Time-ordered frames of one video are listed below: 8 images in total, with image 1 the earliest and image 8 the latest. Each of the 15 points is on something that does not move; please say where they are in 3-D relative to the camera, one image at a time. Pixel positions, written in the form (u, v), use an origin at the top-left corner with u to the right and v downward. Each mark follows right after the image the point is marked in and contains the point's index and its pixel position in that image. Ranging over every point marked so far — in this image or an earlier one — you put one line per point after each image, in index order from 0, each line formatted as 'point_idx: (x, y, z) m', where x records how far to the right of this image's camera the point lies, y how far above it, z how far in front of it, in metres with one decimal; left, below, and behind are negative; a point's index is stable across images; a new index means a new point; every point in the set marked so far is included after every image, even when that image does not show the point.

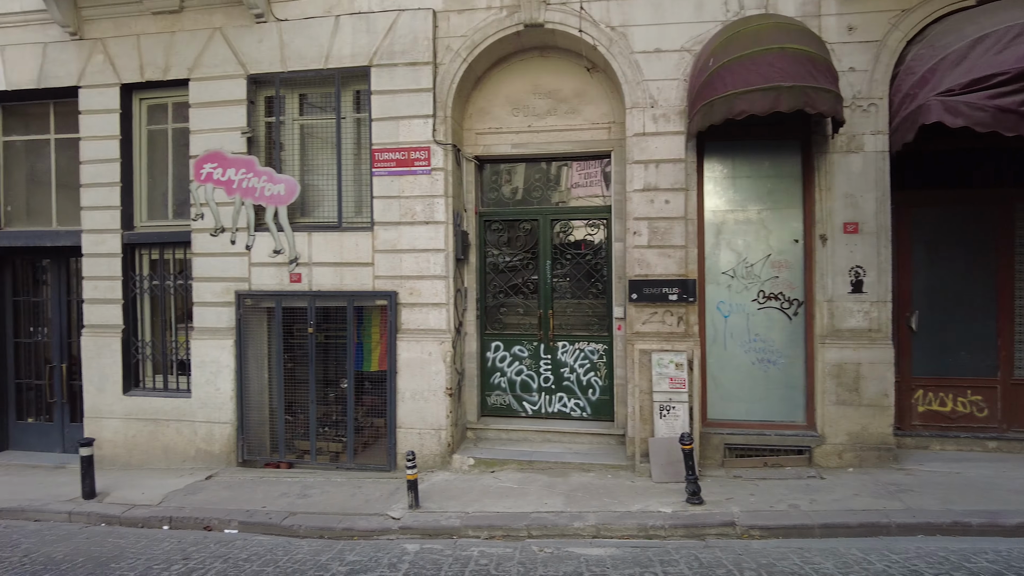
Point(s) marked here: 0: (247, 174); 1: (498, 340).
0: (-2.9, +1.2, +7.3) m
1: (-0.2, -0.6, +7.5) m
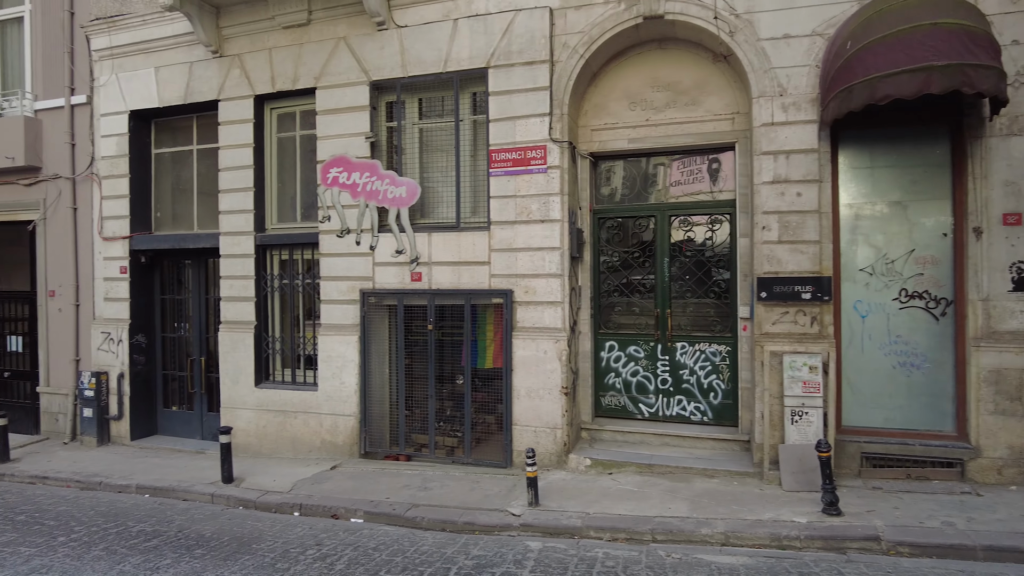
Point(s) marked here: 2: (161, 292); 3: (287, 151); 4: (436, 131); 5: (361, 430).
0: (-1.6, +1.3, +7.6) m
1: (+1.1, -0.6, +7.4) m
2: (-5.0, -0.1, +9.5) m
3: (-2.8, +1.7, +8.4) m
4: (-0.8, +1.8, +7.6) m
5: (-1.7, -1.6, +7.7) m
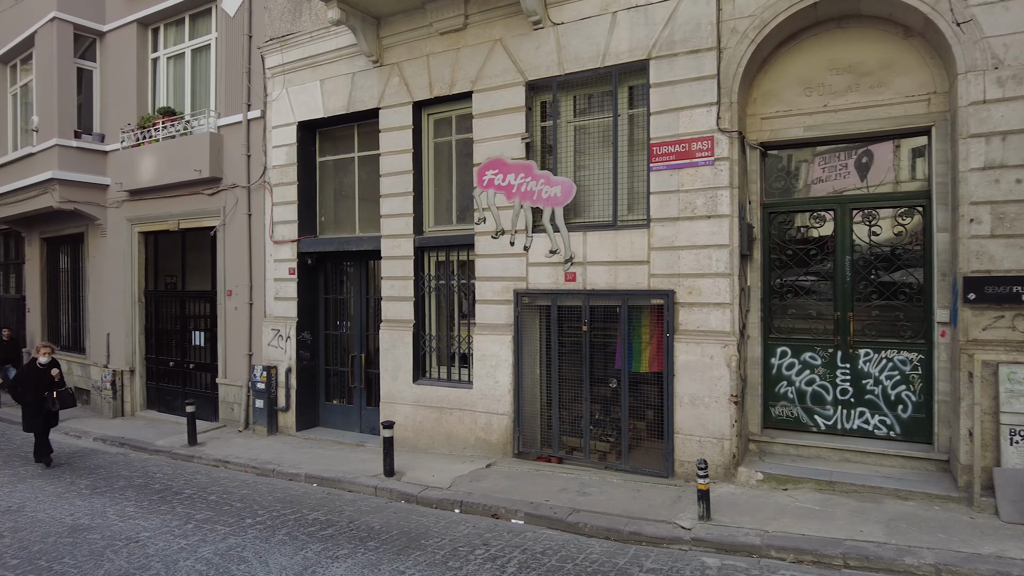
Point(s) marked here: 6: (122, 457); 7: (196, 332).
0: (+0.2, +1.2, +7.6) m
1: (+2.8, -0.6, +6.8) m
2: (-2.8, -0.1, +10.1) m
3: (-0.9, +1.7, +8.6) m
4: (+0.9, +1.8, +7.4) m
5: (0.0, -1.6, +7.7) m
6: (-5.3, -2.3, +9.2) m
7: (-5.4, -0.8, +11.5) m
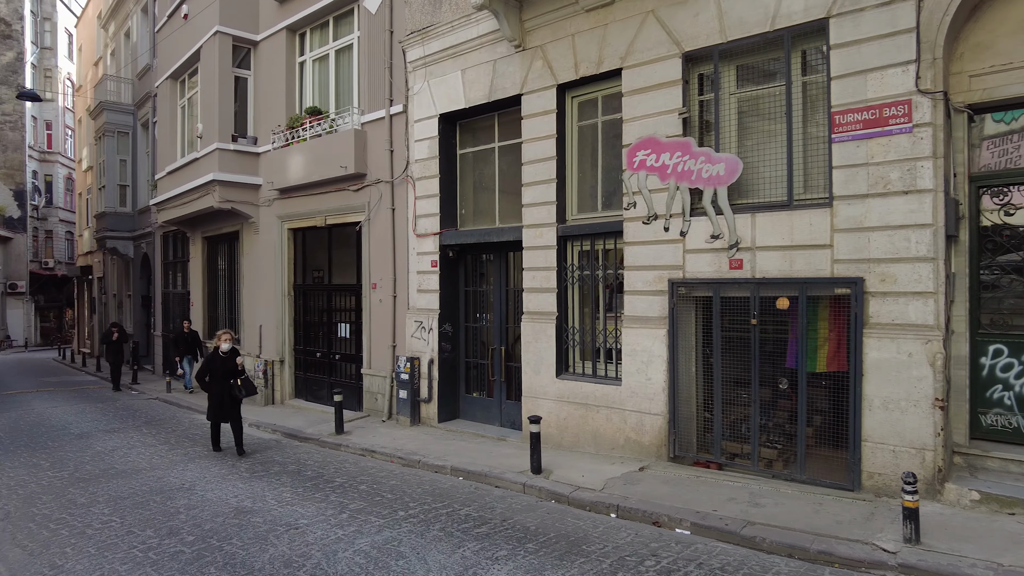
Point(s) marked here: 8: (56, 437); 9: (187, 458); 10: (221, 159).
0: (+1.8, +1.4, +7.0) m
1: (+4.2, -0.5, +5.8) m
2: (-0.7, +0.1, +9.9) m
3: (+0.9, +1.8, +8.1) m
4: (+2.5, +1.9, +6.7) m
5: (+1.7, -1.5, +7.1) m
6: (-3.3, -2.2, +9.6) m
7: (-3.0, -0.6, +11.9) m
8: (-6.9, -2.2, +10.1) m
9: (-4.0, -2.1, +8.4) m
10: (-5.6, +2.5, +12.9) m
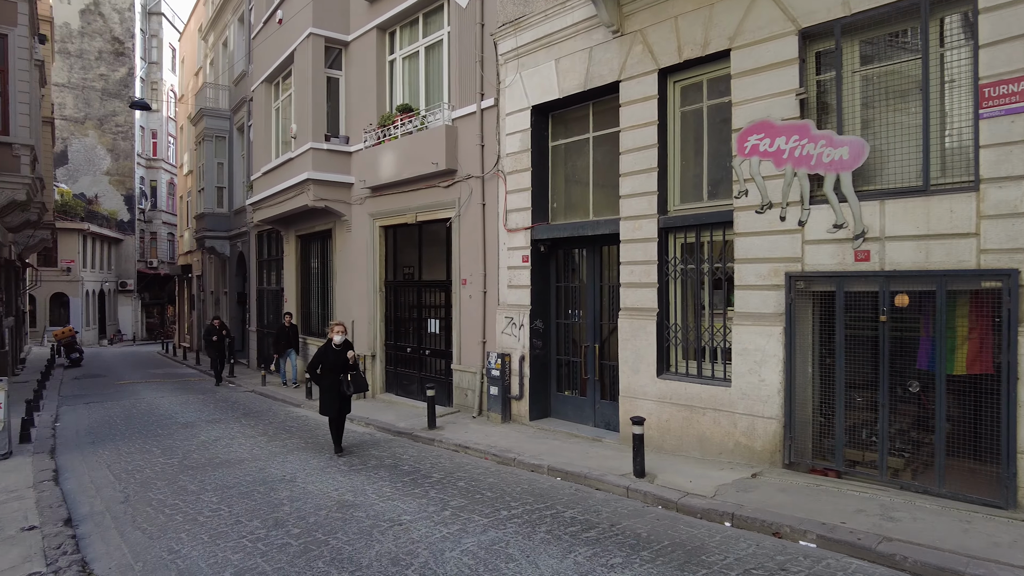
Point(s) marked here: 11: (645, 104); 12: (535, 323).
0: (+2.8, +1.4, +6.5) m
1: (+5.1, -0.4, +5.0) m
2: (+0.7, +0.1, +9.7) m
3: (+2.1, +1.9, +7.7) m
4: (+3.4, +1.9, +6.1) m
5: (+2.7, -1.5, +6.6) m
6: (-2.0, -2.1, +9.6) m
7: (-1.4, -0.6, +11.9) m
8: (-5.5, -2.2, +10.6) m
9: (-2.9, -2.1, +8.5) m
10: (-3.9, +2.5, +13.2) m
11: (+1.6, +2.2, +7.9) m
12: (+0.3, -0.5, +9.5) m
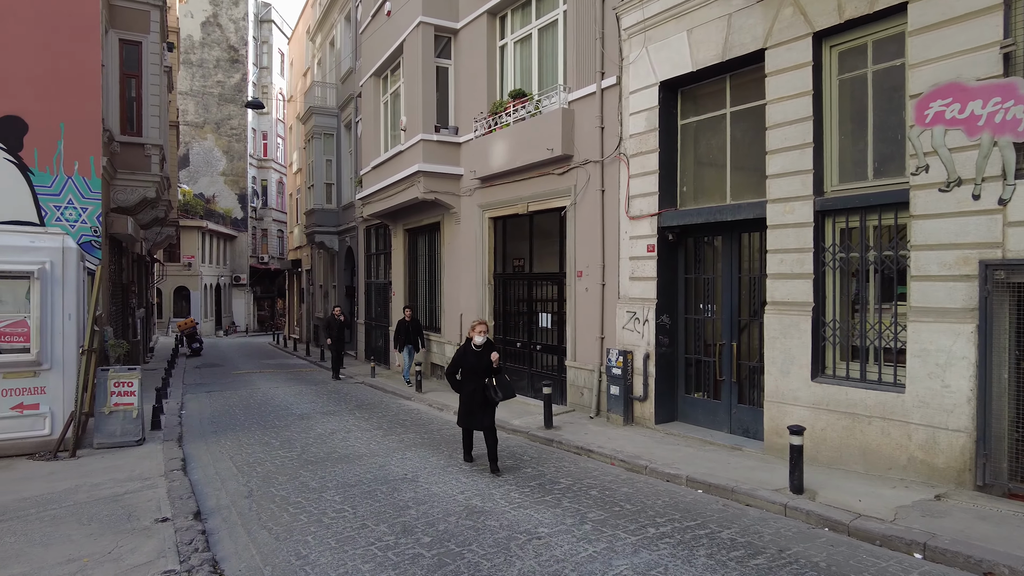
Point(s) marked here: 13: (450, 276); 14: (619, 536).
0: (+4.0, +1.5, +5.4) m
1: (+6.1, -0.4, +3.7) m
2: (+2.3, +0.2, +8.9) m
3: (+3.5, +2.0, +6.8) m
4: (+4.6, +2.0, +5.0) m
5: (+3.9, -1.4, +5.6) m
6: (-0.4, -2.0, +9.2) m
7: (+0.5, -0.5, +11.4) m
8: (-3.6, -2.0, +10.7) m
9: (-1.3, -1.9, +8.3) m
10: (-1.7, +2.7, +13.0) m
11: (+3.0, +2.2, +7.0) m
12: (+2.0, -0.4, +8.8) m
13: (-1.3, +0.2, +14.0) m
14: (+0.8, -1.8, +4.8) m
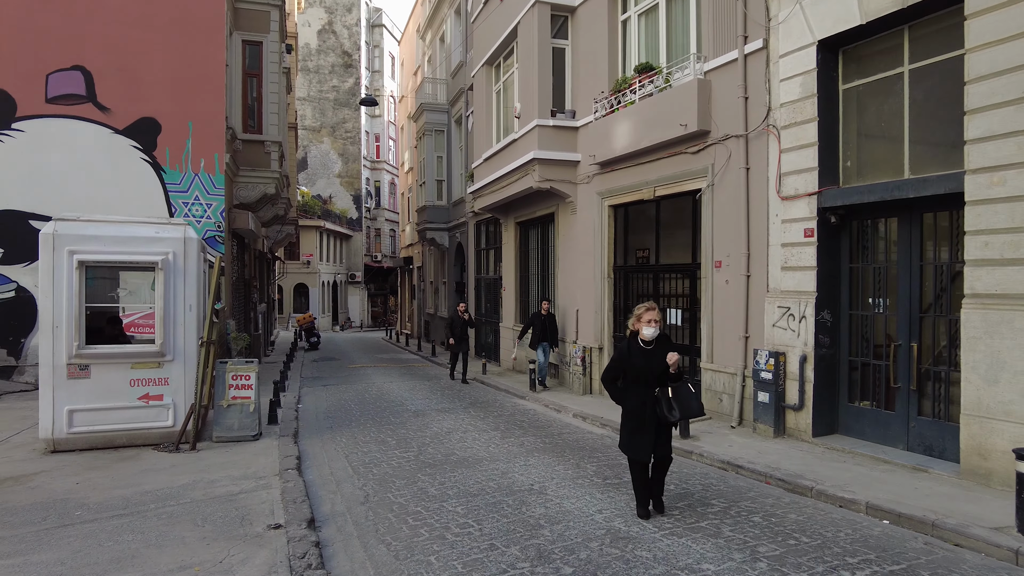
0: (+5.0, +1.6, +4.0) m
1: (+6.8, -0.3, +2.0) m
2: (+3.8, +0.3, +7.7) m
3: (+4.7, +2.1, +5.4) m
4: (+5.5, +2.1, +3.4) m
5: (+4.9, -1.3, +4.2) m
6: (+1.2, -1.9, +8.4) m
7: (+2.5, -0.3, +10.4) m
8: (-1.8, -1.9, +10.3) m
9: (+0.1, -1.8, +7.6) m
10: (+0.5, +2.8, +12.3) m
11: (+4.2, +2.3, +5.6) m
12: (+3.5, -0.3, +7.6) m
13: (+1.1, +0.4, +13.2) m
14: (+1.7, -1.7, +3.9) m
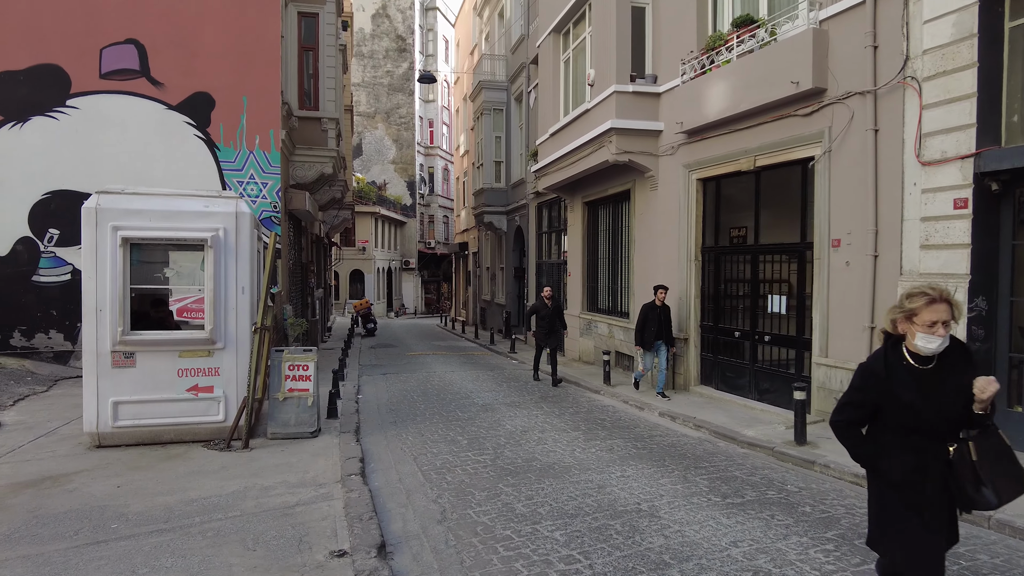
0: (+5.6, +1.7, +2.5) m
1: (+7.2, -0.2, +0.4) m
2: (+4.7, +0.5, +6.4) m
3: (+5.4, +2.2, +4.0) m
4: (+6.1, +2.2, +2.0) m
5: (+5.5, -1.2, +2.8) m
6: (+2.2, -1.7, +7.3) m
7: (+3.5, -0.1, +9.1) m
8: (-0.7, -1.7, +9.4) m
9: (+1.0, -1.7, +6.5) m
10: (+1.8, +3.1, +11.2) m
11: (+4.9, +2.5, +4.2) m
12: (+4.4, -0.1, +6.3) m
13: (+2.4, +0.7, +12.1) m
14: (+2.3, -1.6, +2.7) m
